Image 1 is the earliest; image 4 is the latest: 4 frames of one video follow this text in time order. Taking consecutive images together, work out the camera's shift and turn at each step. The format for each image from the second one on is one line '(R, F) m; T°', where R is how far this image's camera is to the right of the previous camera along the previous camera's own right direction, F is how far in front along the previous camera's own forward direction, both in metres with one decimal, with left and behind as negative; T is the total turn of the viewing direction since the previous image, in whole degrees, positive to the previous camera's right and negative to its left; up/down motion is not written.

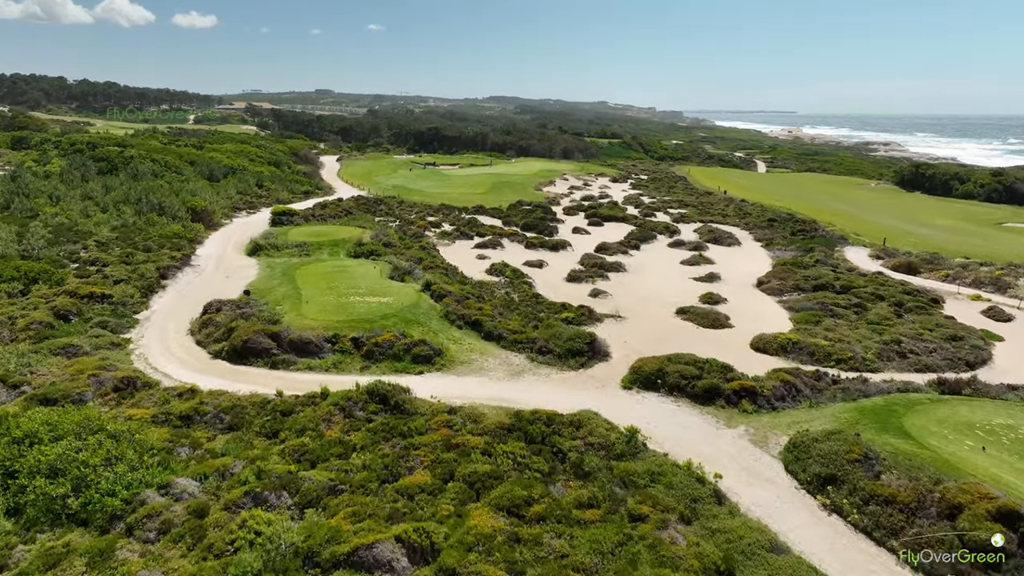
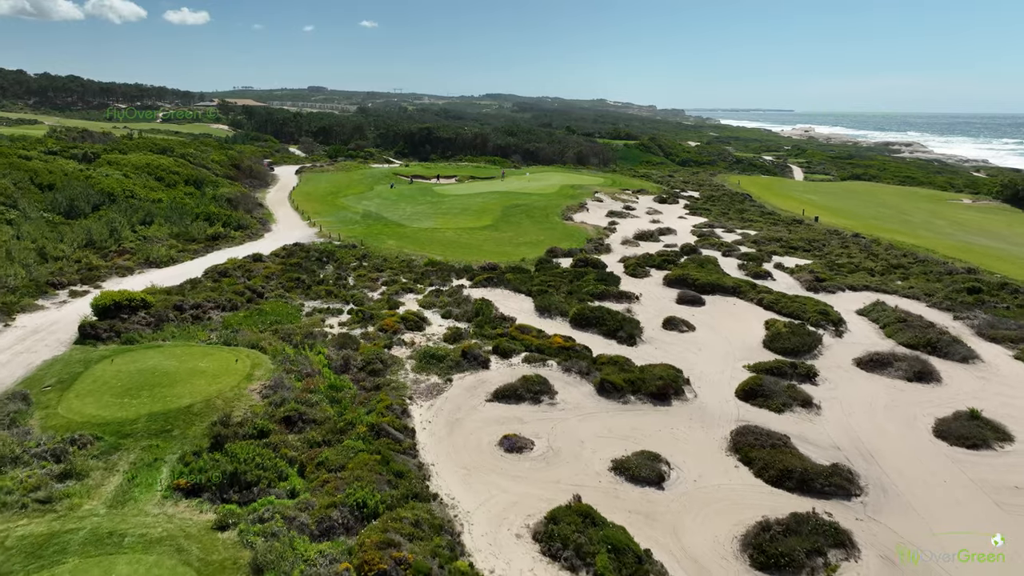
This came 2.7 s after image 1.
(-2.1, +25.1) m; 0°
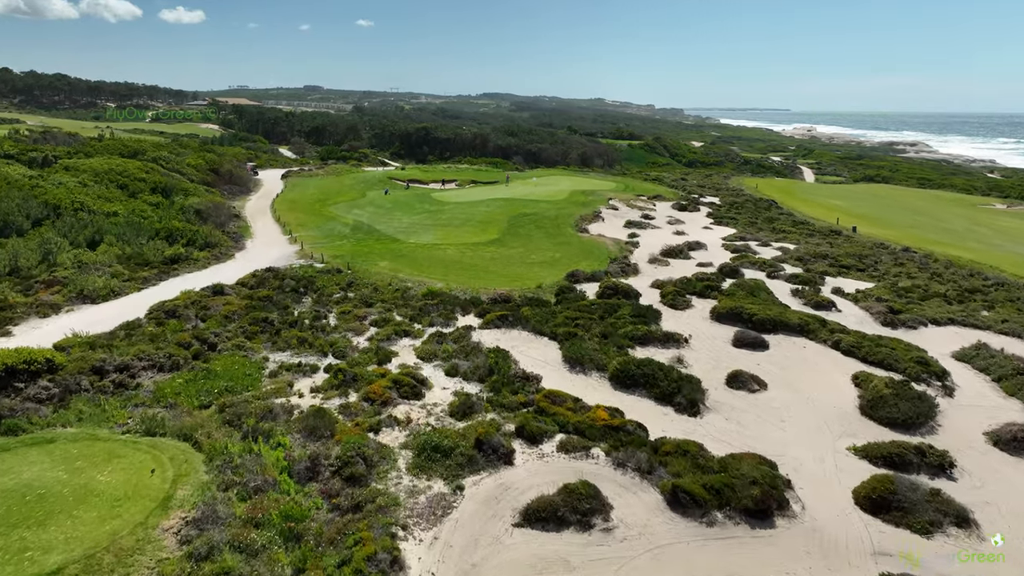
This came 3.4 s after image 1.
(-0.9, +6.8) m; 0°
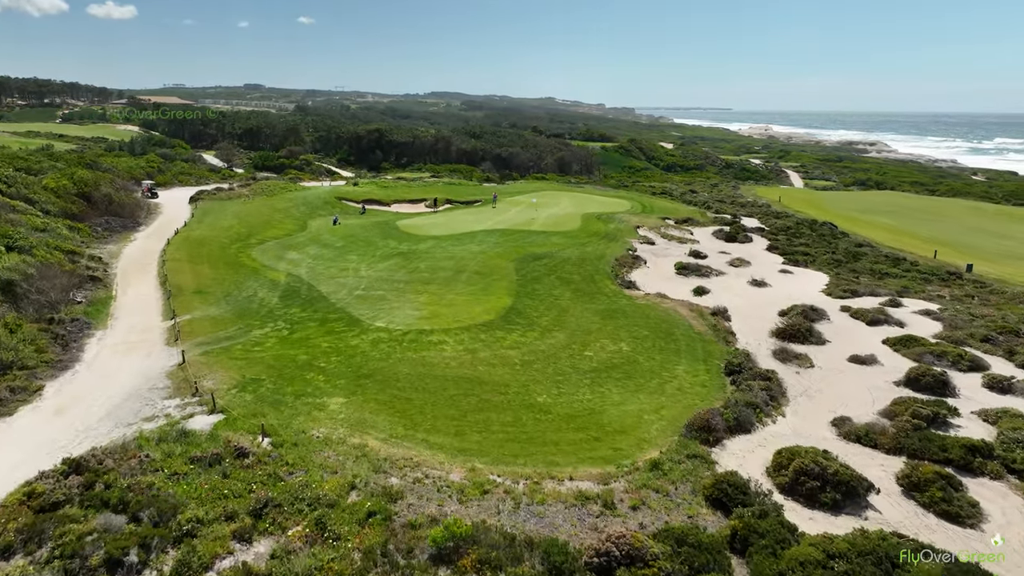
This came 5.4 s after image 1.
(-3.5, +18.8) m; +4°
